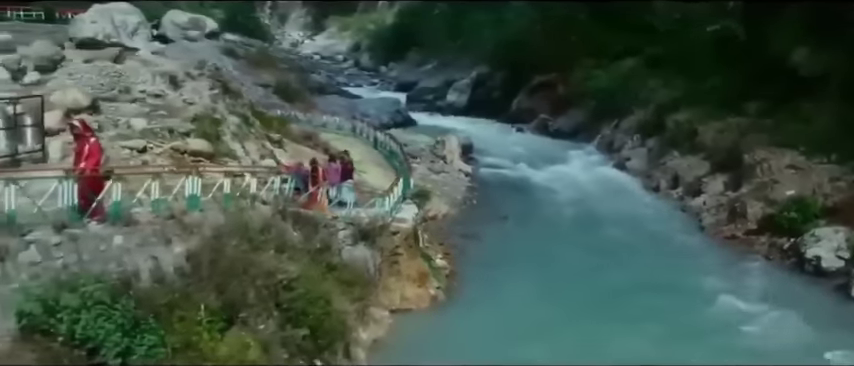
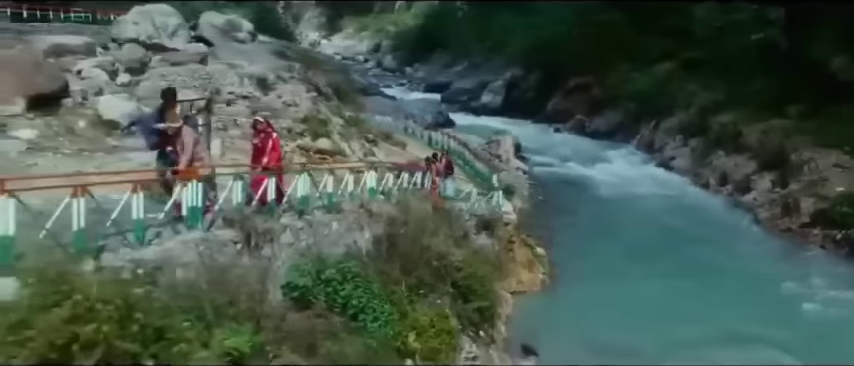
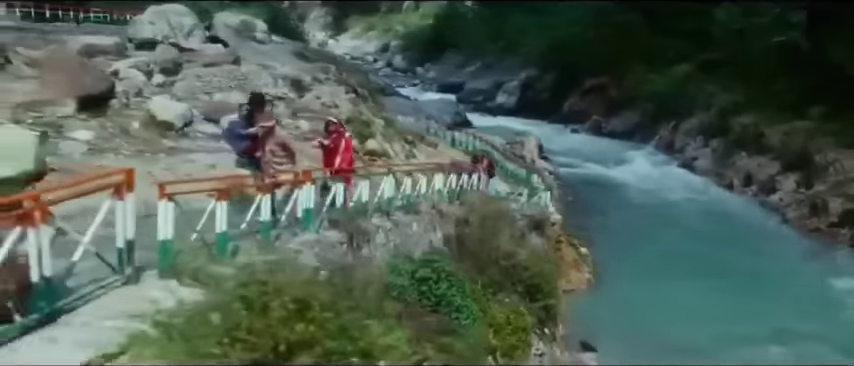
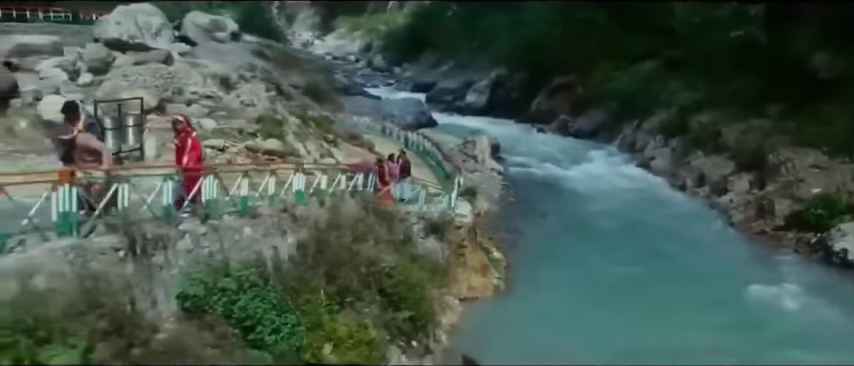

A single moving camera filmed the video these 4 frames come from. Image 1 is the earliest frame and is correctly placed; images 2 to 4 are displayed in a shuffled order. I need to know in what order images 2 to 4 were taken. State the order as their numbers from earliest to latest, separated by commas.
4, 2, 3
